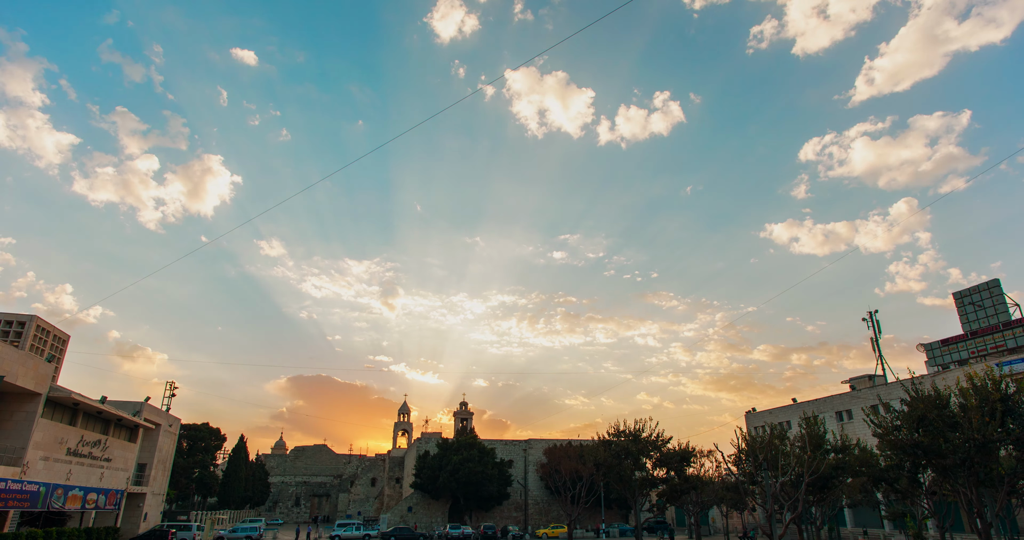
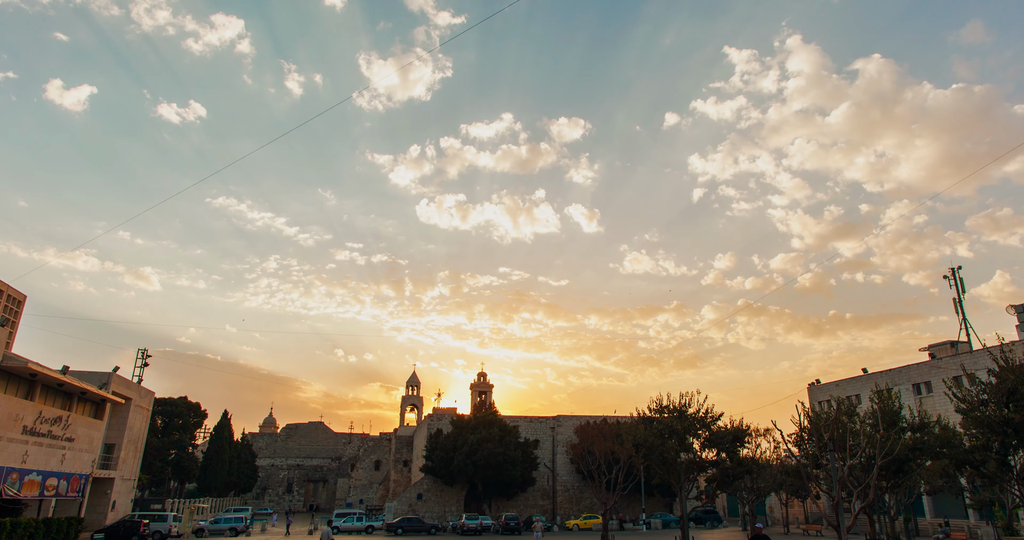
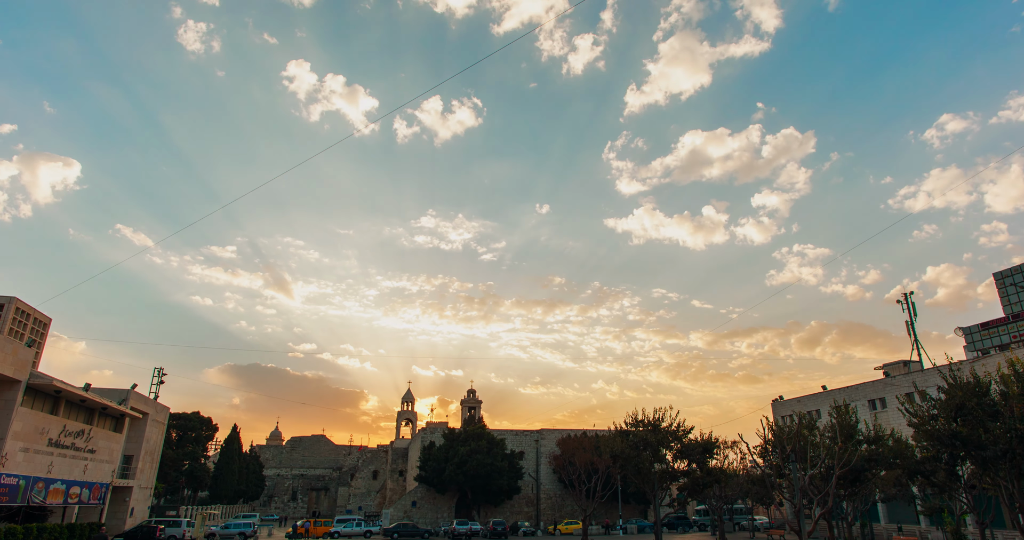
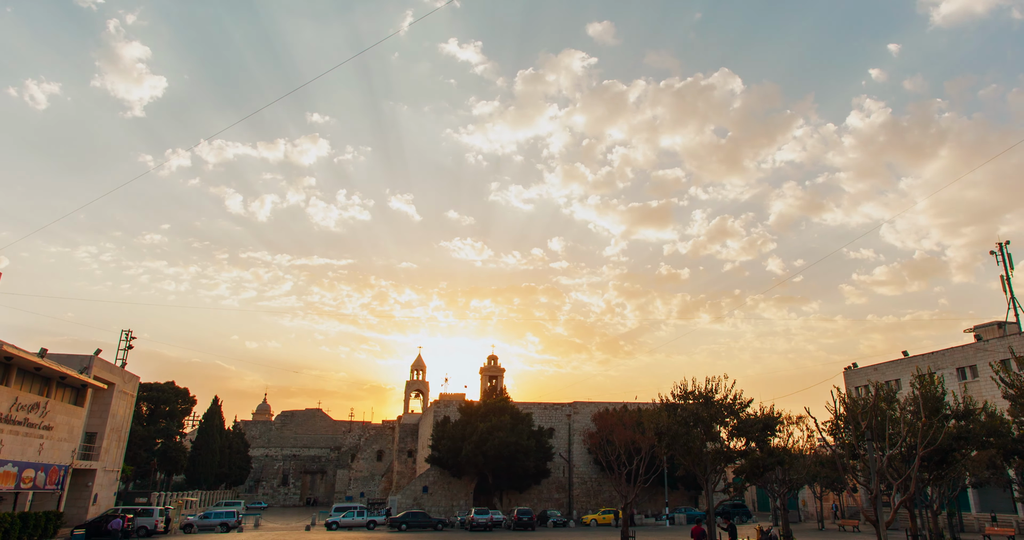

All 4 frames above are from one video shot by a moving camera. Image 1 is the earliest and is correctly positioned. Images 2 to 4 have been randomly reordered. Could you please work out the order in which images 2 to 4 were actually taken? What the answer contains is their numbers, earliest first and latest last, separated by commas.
3, 2, 4
